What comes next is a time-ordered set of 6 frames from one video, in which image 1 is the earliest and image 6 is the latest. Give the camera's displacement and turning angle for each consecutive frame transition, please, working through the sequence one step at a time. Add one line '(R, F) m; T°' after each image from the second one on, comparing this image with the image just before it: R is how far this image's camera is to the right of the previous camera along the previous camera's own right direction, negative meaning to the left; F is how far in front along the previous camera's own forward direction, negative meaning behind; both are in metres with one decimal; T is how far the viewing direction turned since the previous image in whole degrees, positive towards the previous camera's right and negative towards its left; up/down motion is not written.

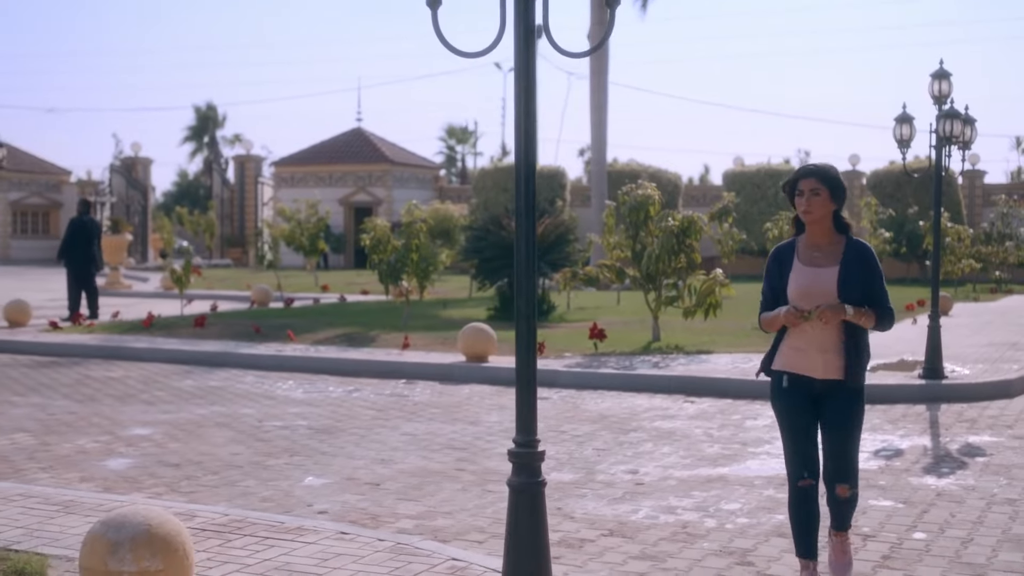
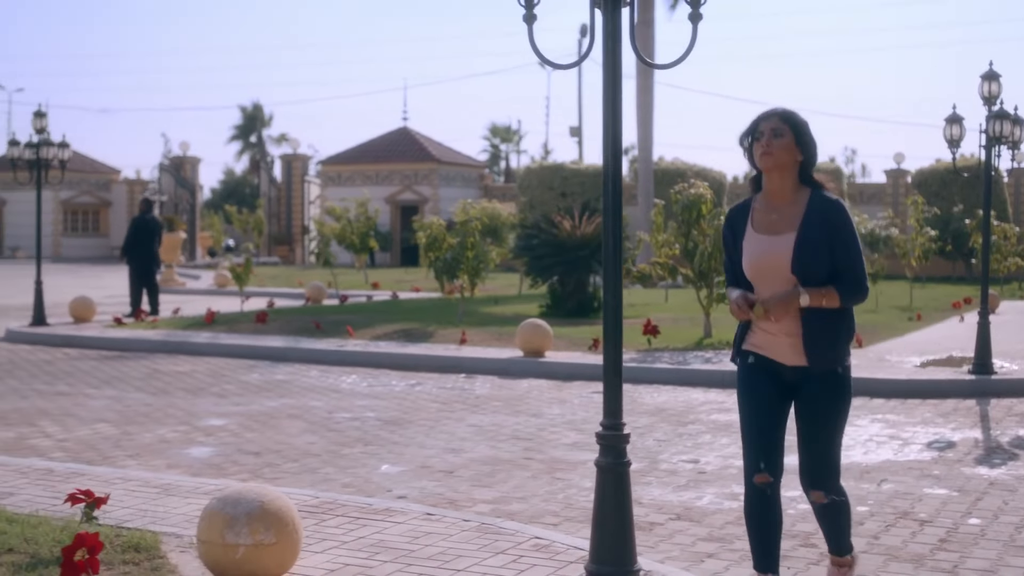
(-0.1, -0.3) m; -1°
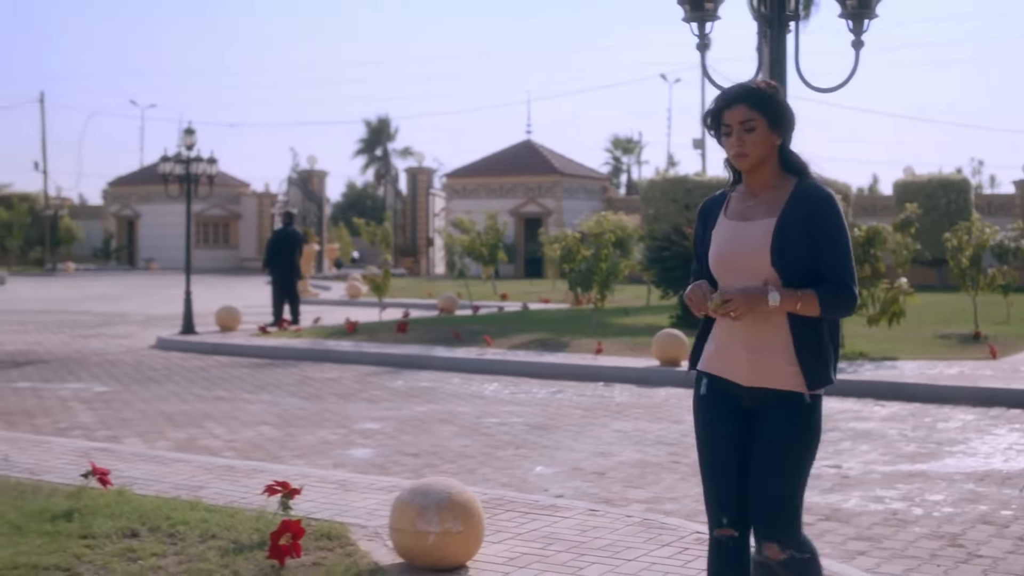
(-0.2, -0.4) m; -4°
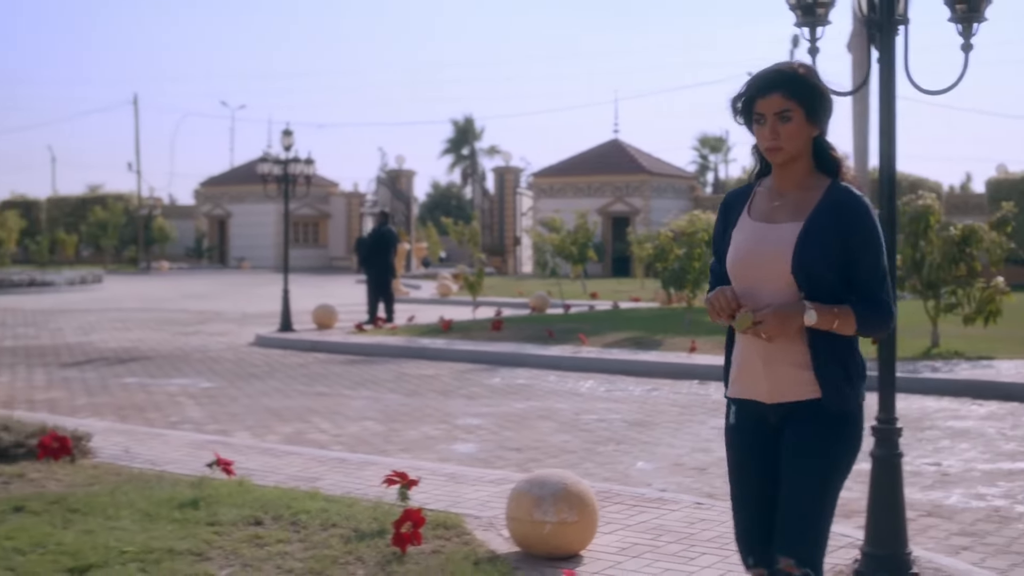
(-0.1, -0.2) m; -3°
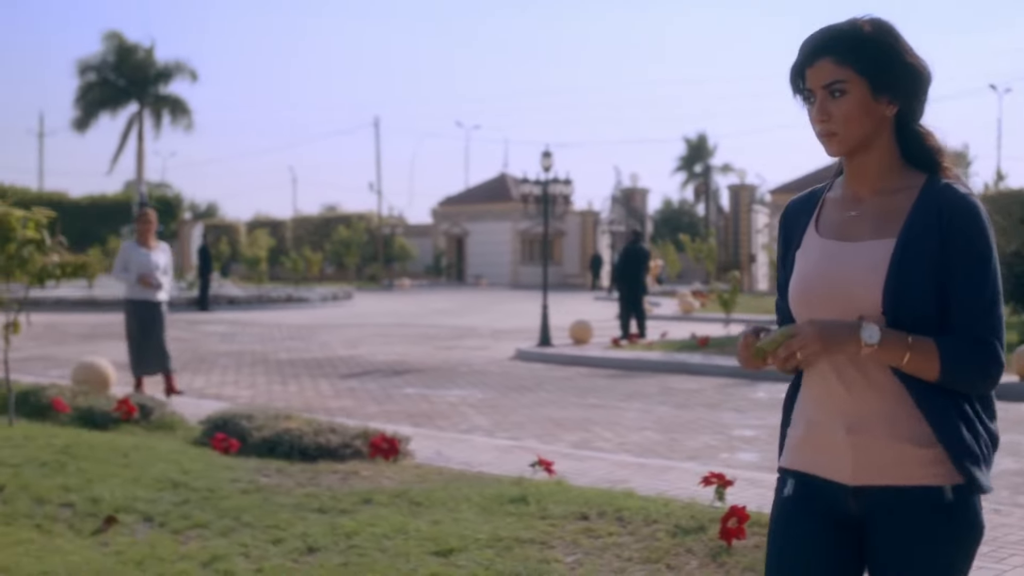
(-0.4, -0.5) m; -8°
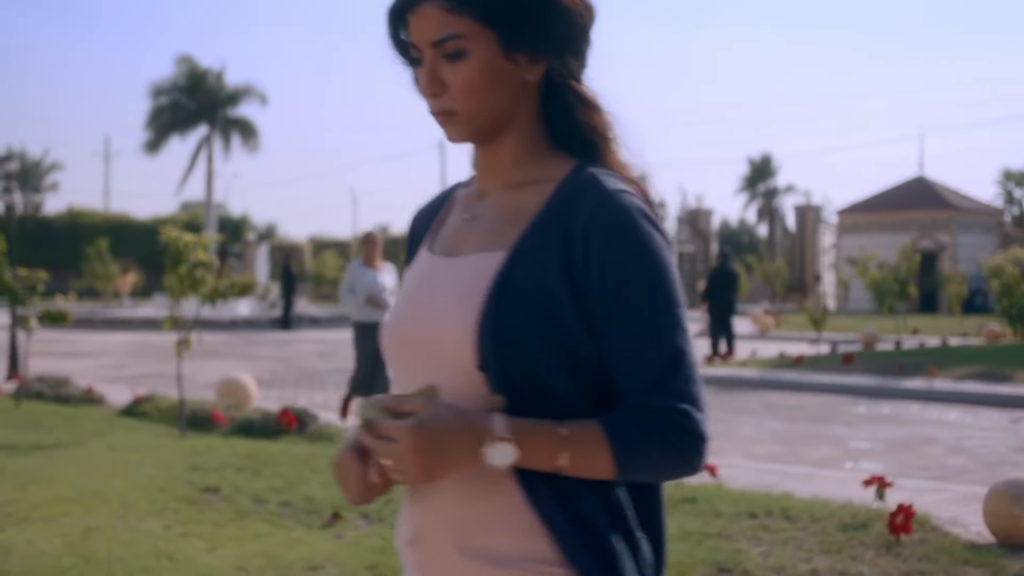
(-0.6, -0.7) m; -2°
